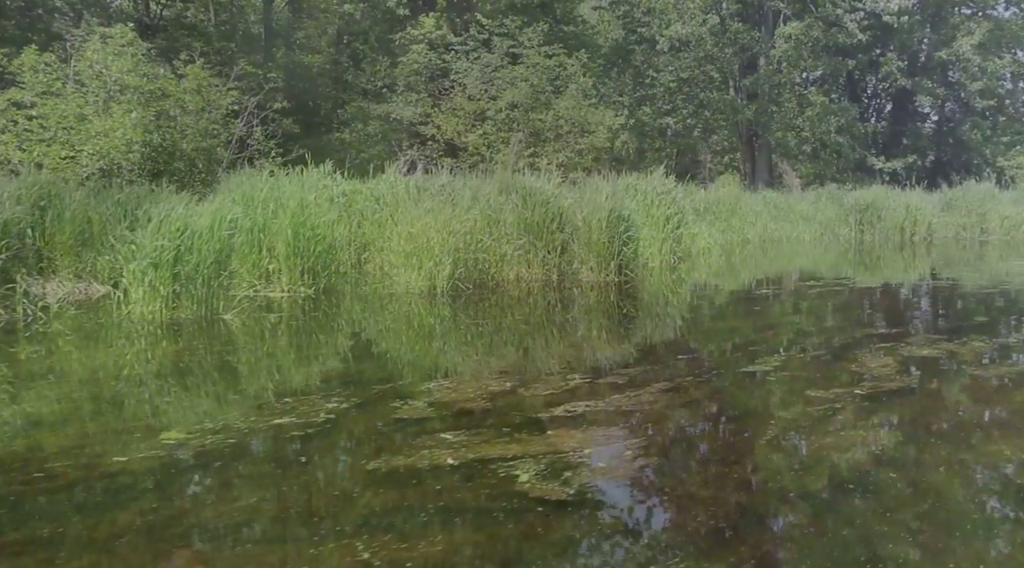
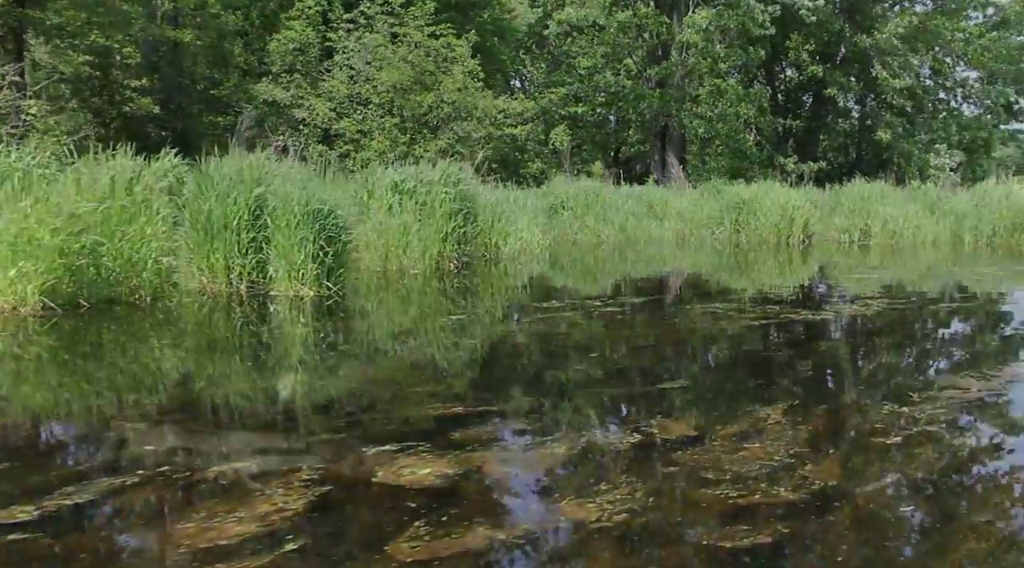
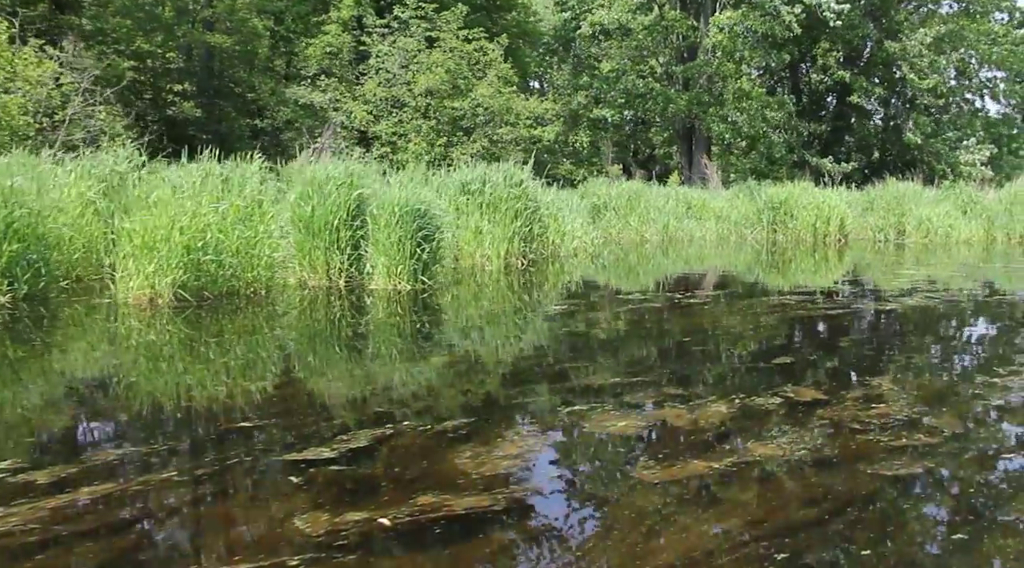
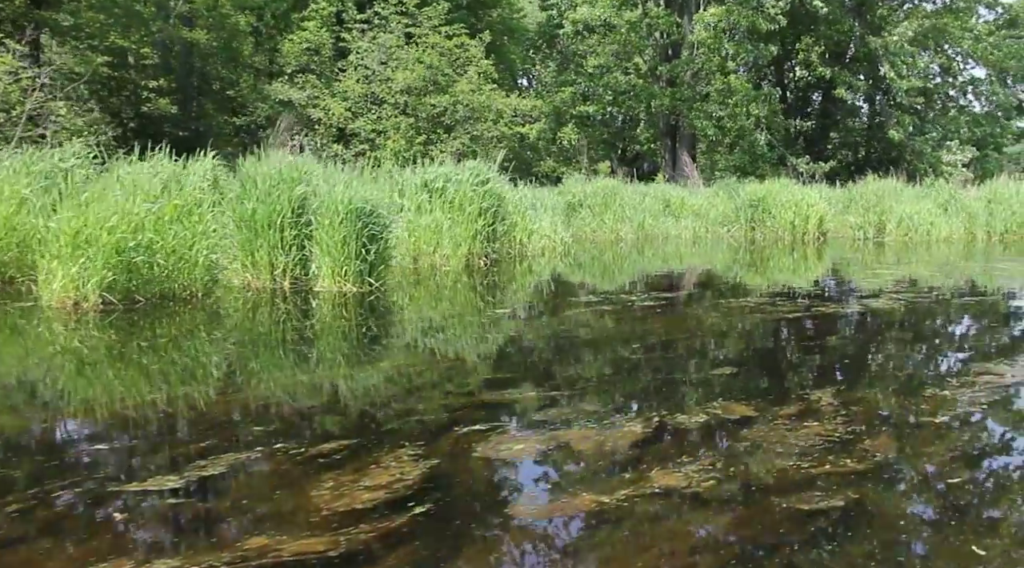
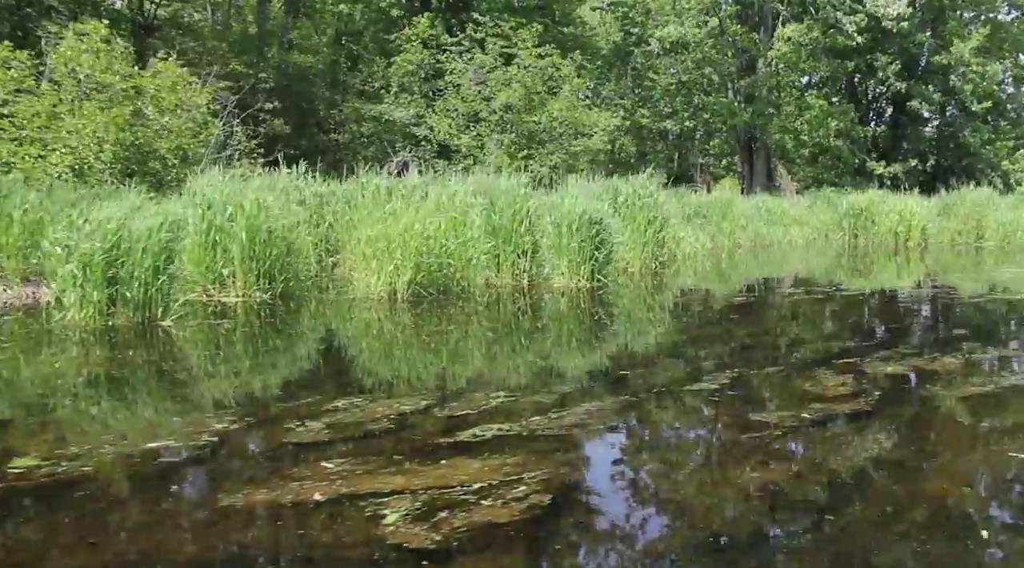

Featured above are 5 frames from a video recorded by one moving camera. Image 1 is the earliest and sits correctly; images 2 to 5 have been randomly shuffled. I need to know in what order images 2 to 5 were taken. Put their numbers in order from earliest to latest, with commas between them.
5, 3, 4, 2
